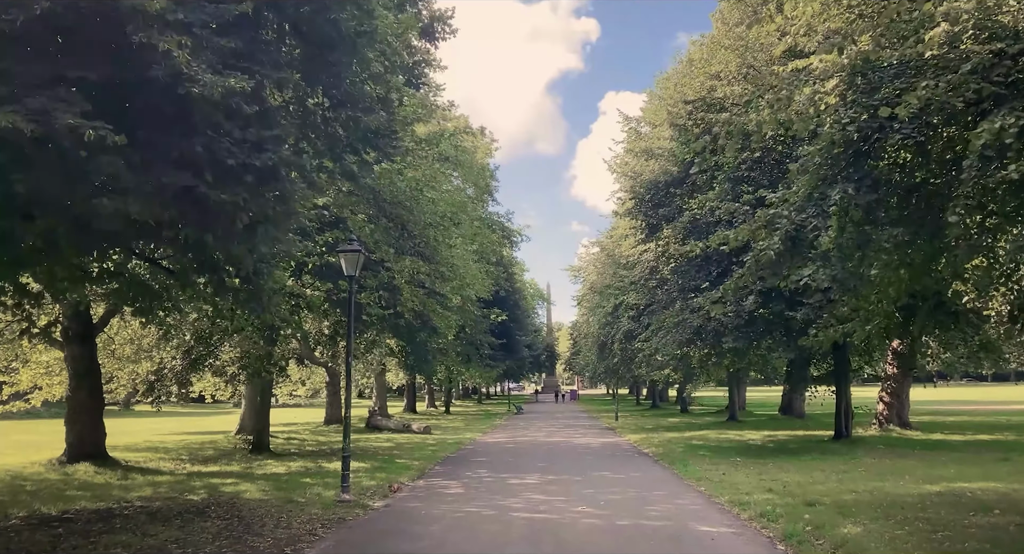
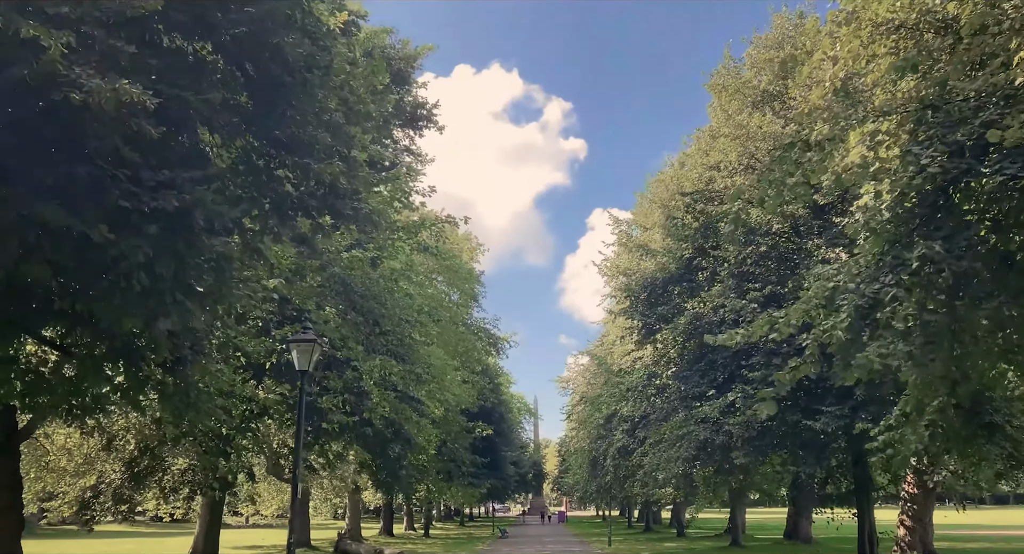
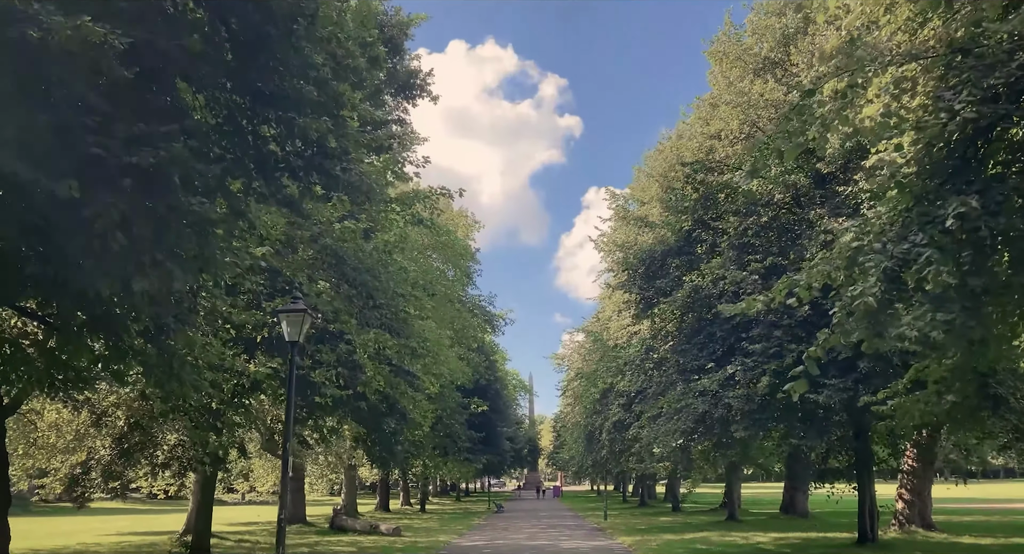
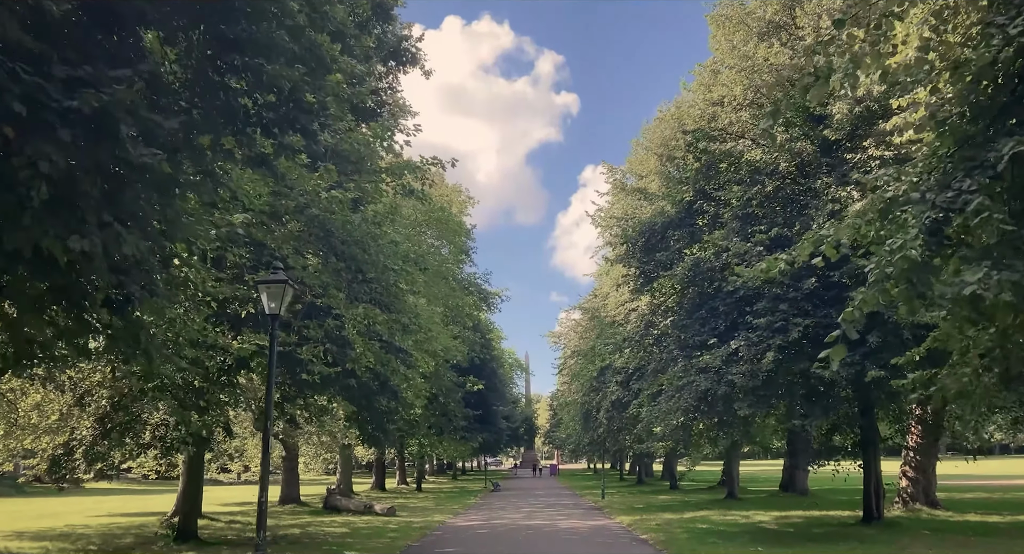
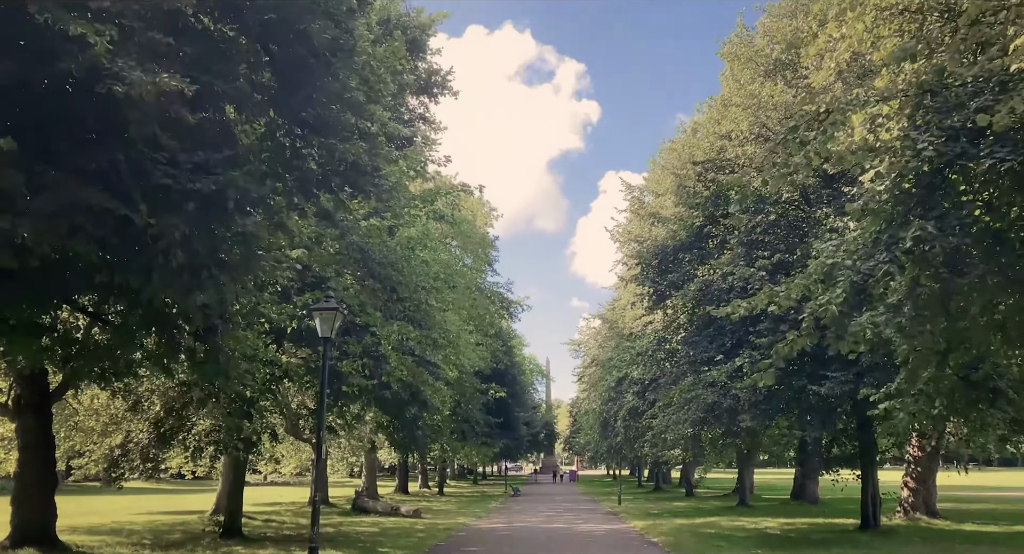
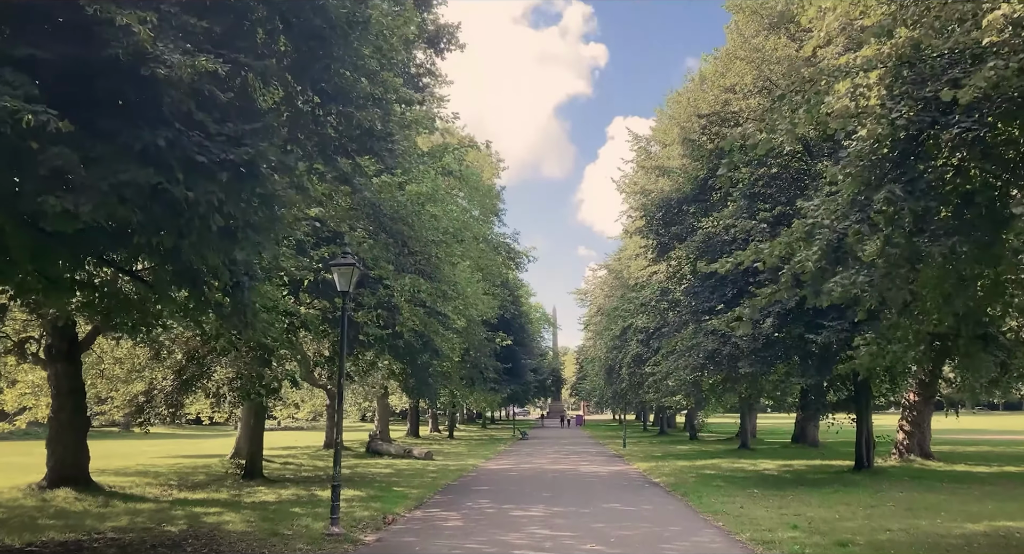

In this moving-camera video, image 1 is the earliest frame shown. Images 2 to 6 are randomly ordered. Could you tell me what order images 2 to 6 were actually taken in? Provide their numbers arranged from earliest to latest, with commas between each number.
6, 5, 2, 3, 4
